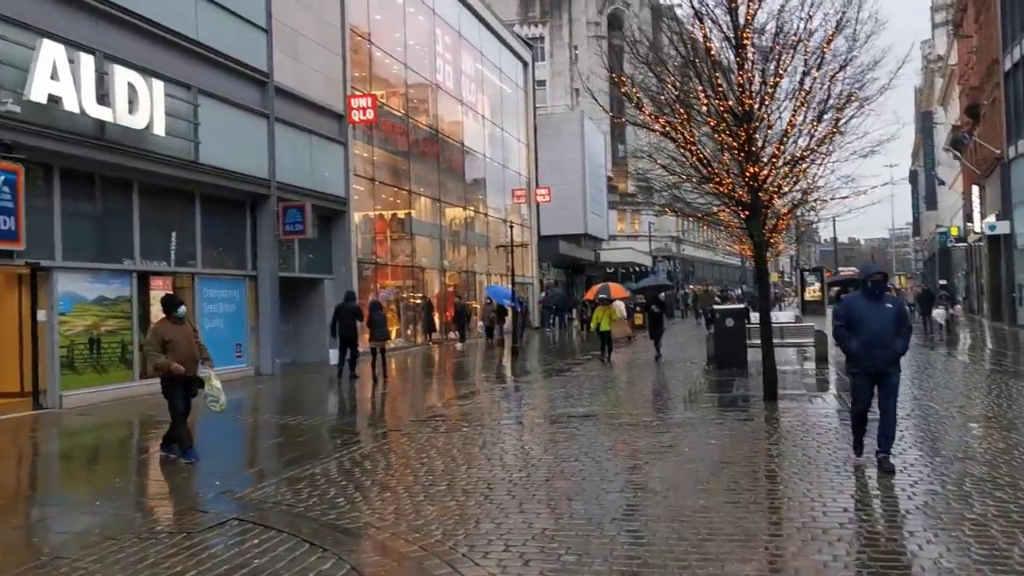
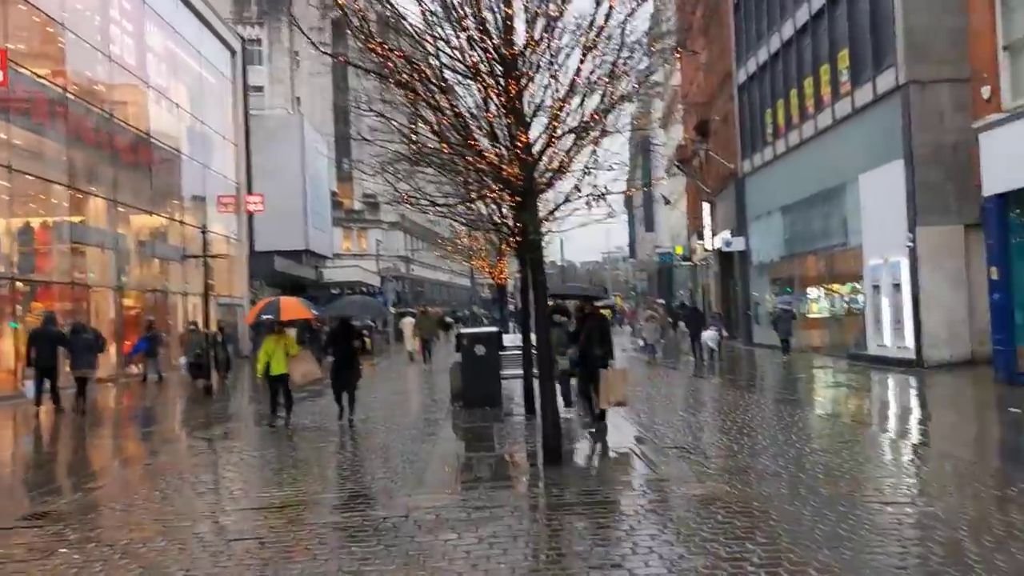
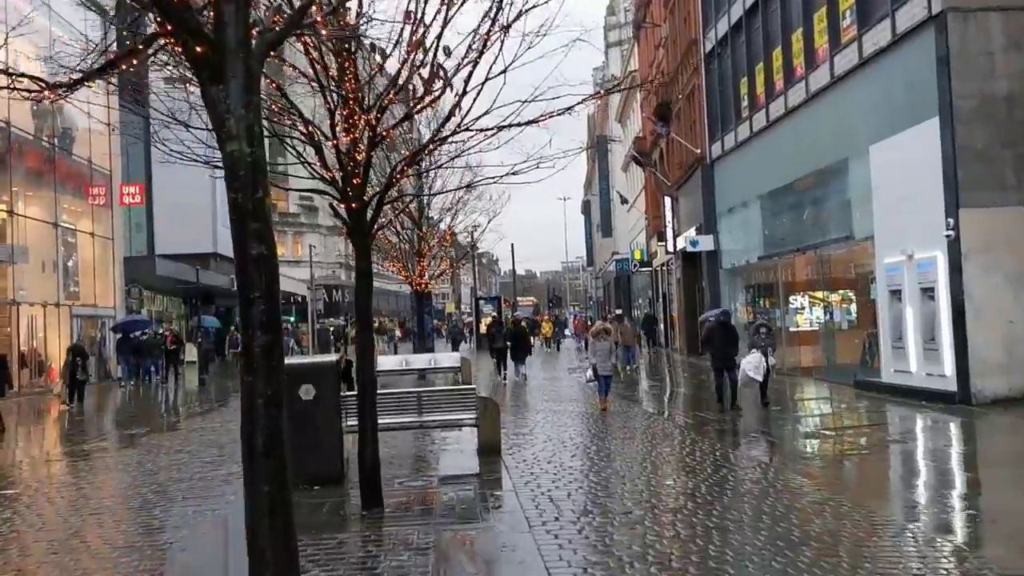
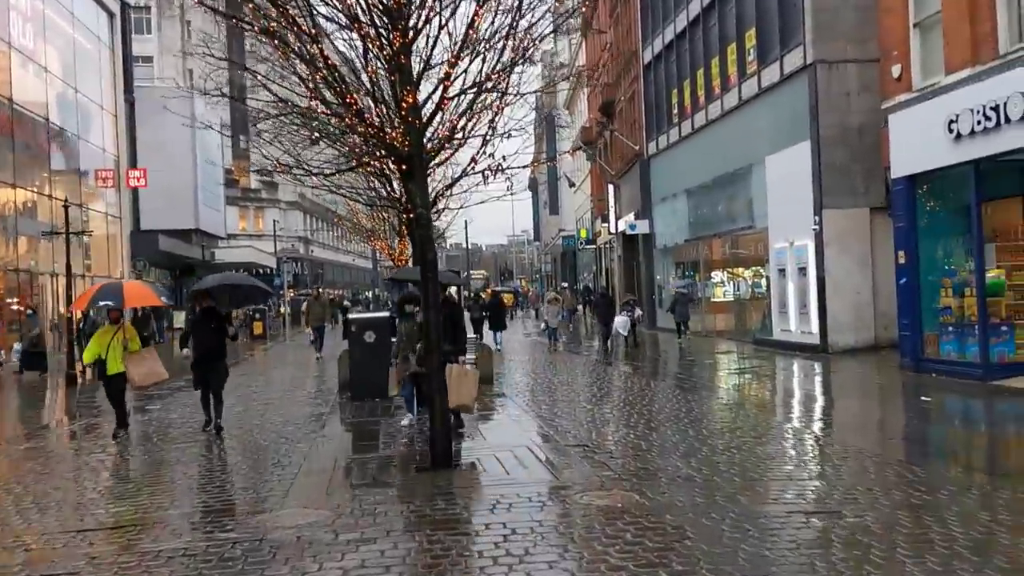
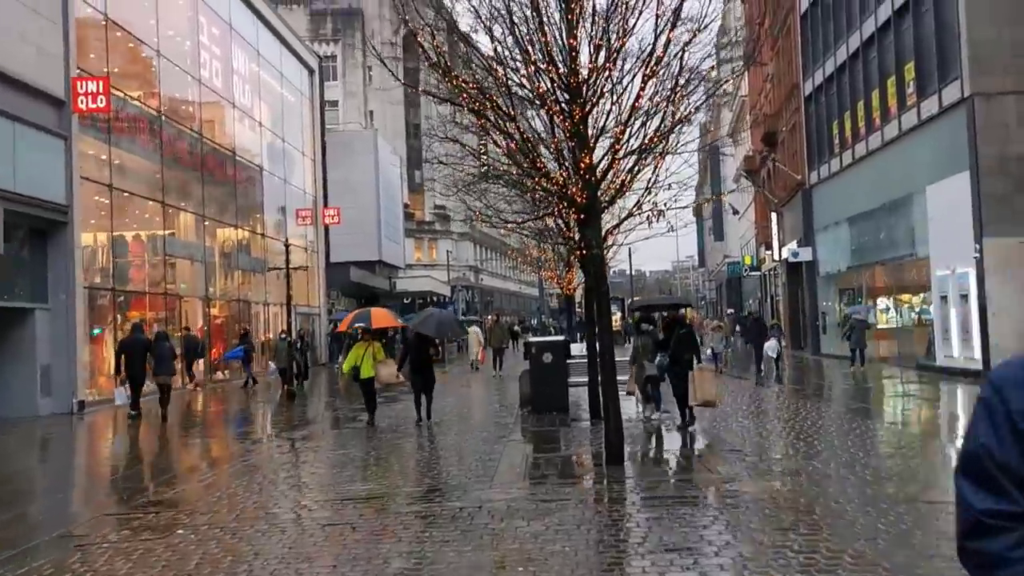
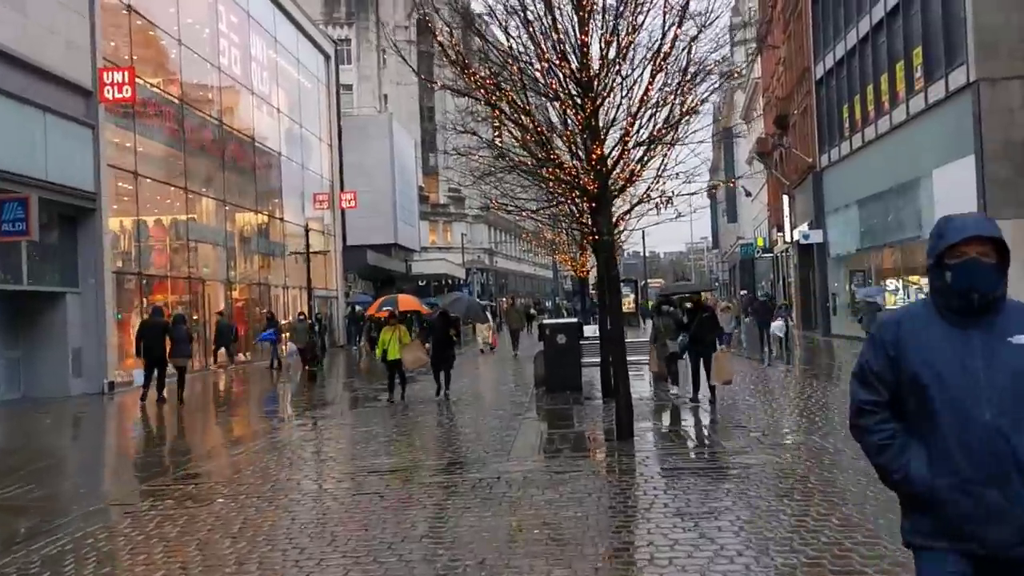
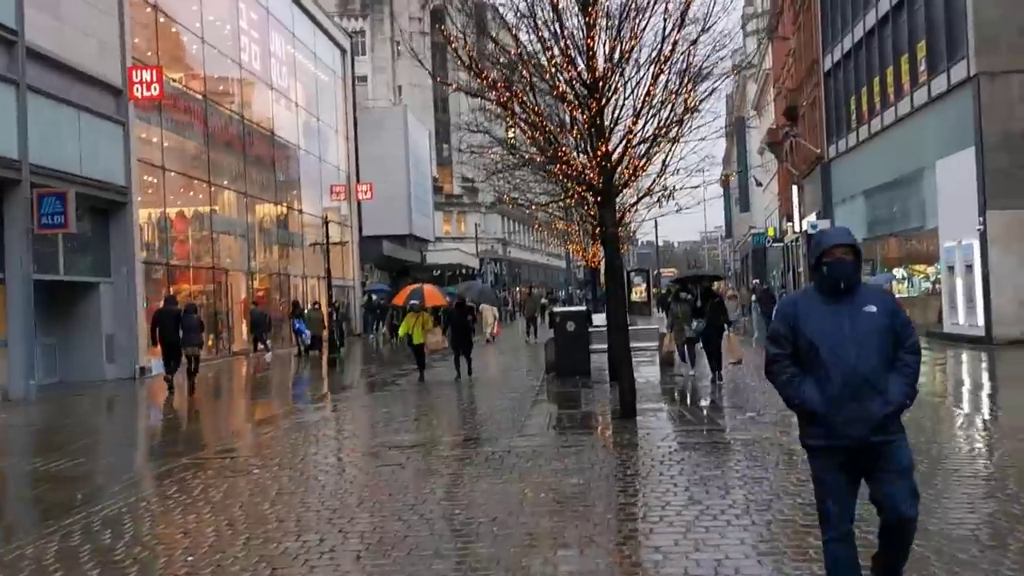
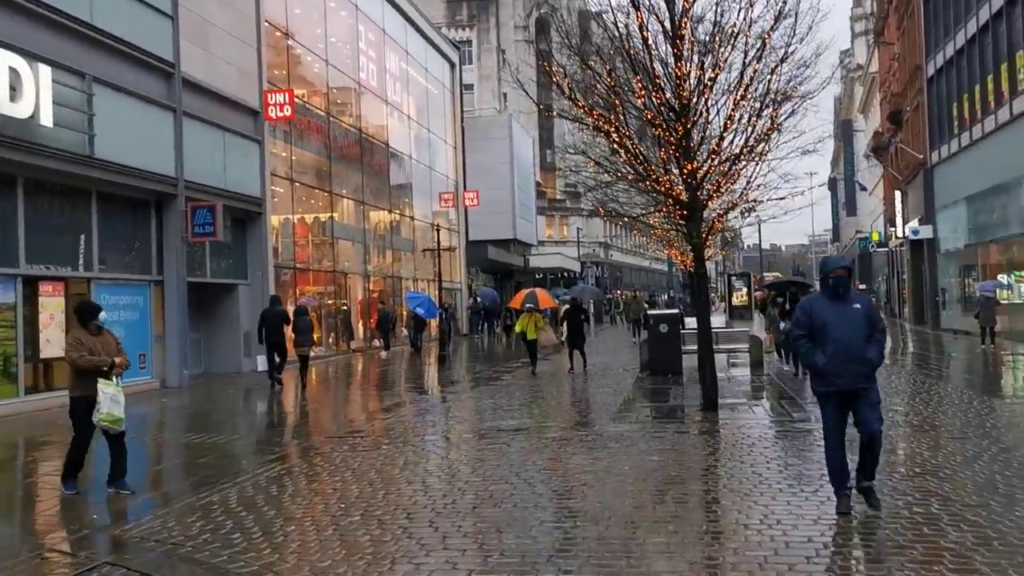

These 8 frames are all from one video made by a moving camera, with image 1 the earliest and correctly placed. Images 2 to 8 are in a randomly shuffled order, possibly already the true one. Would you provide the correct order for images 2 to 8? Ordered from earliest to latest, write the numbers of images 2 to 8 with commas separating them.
8, 7, 6, 5, 2, 4, 3
